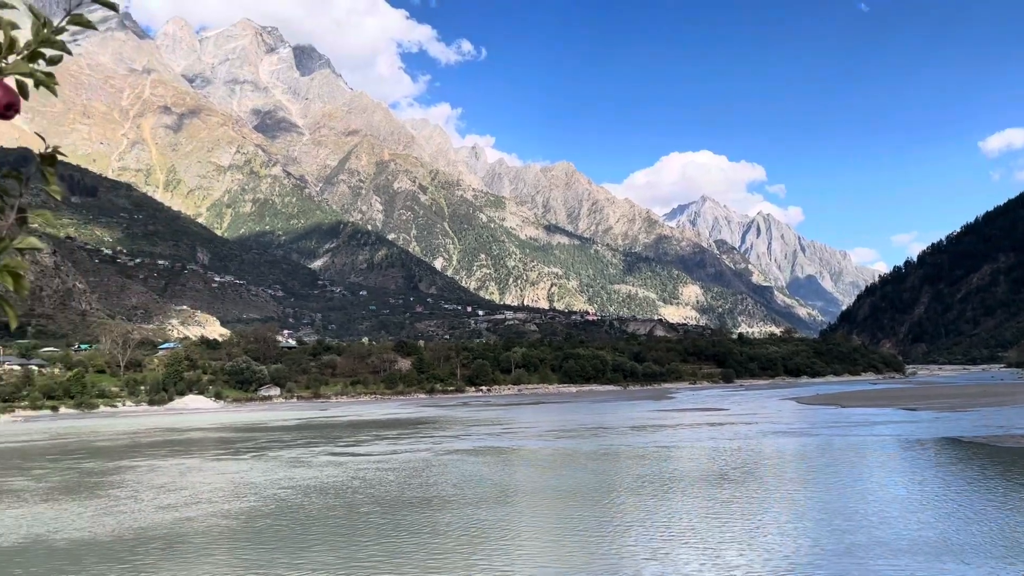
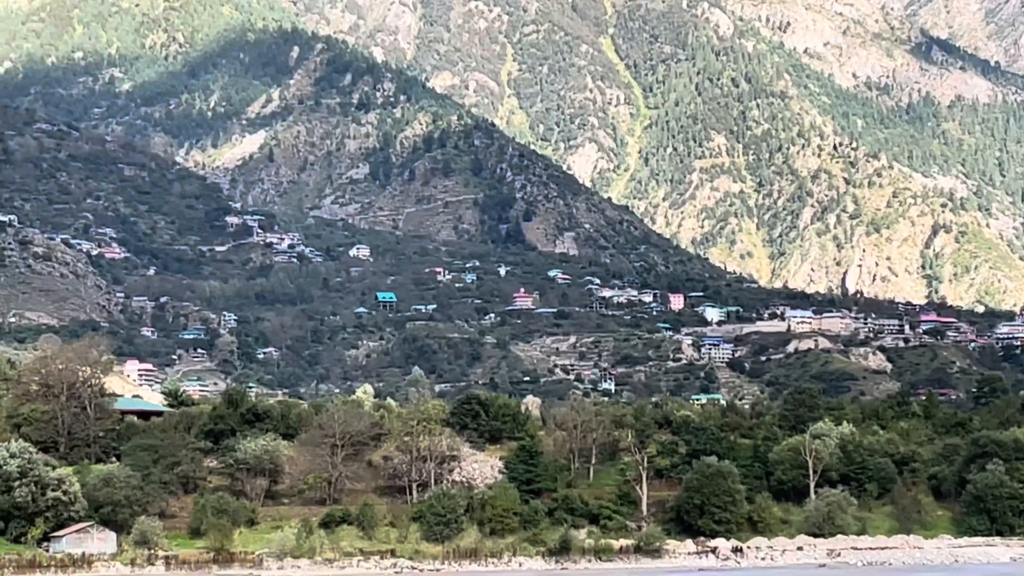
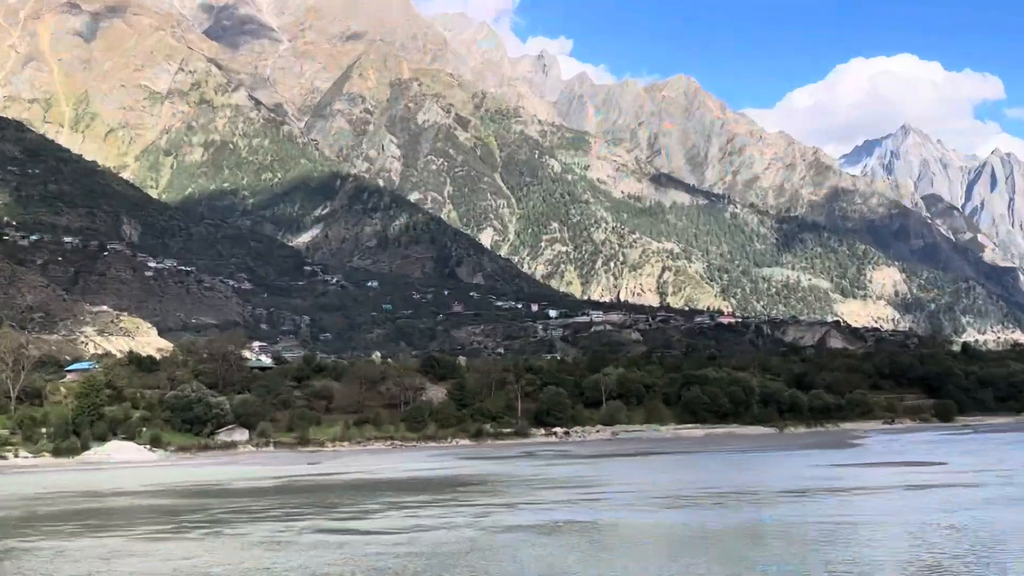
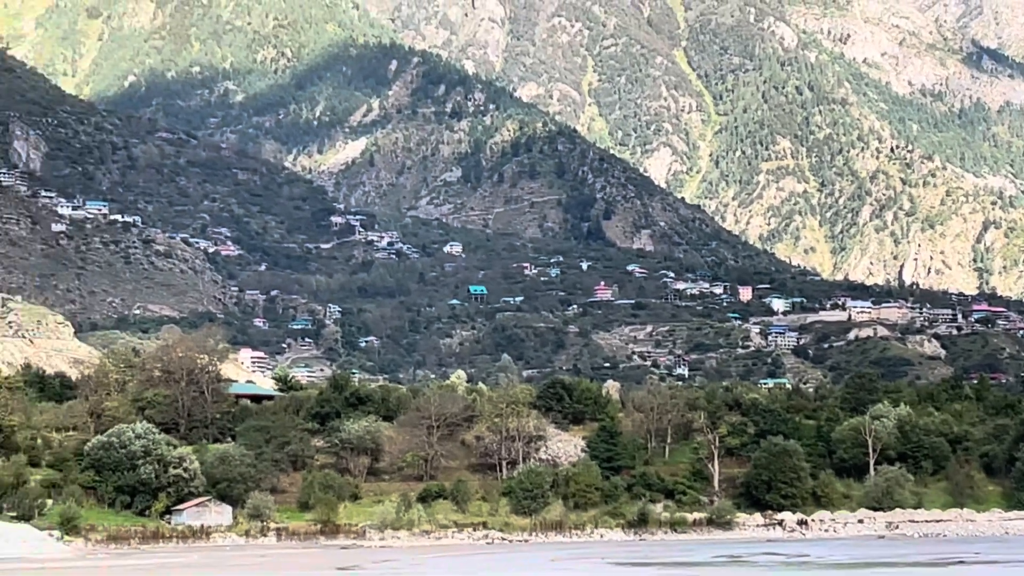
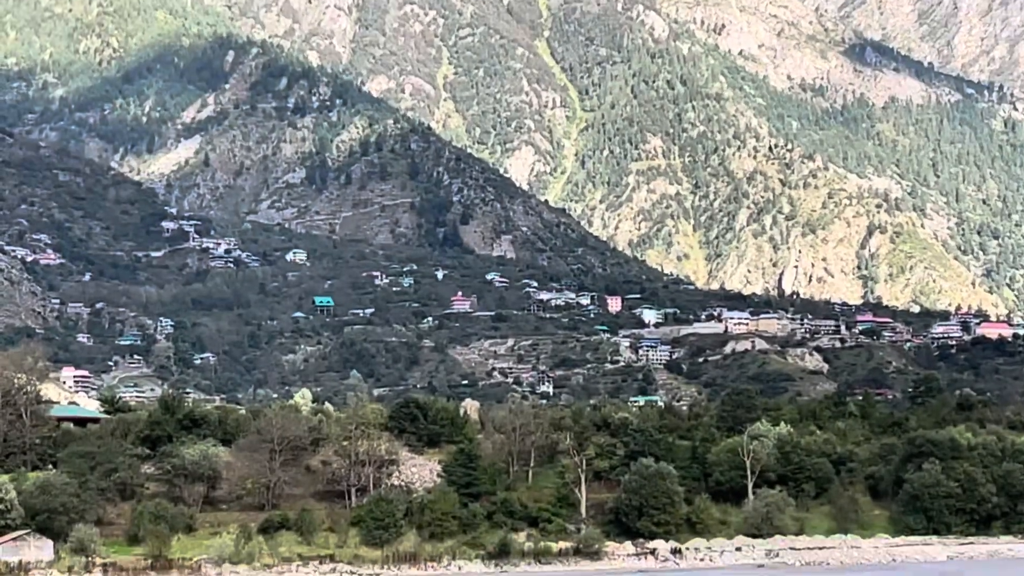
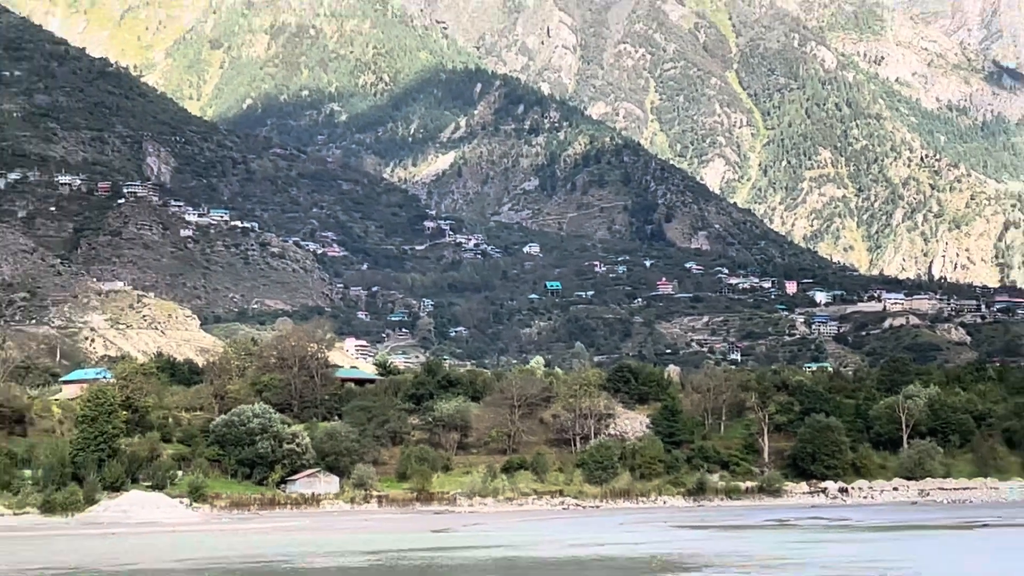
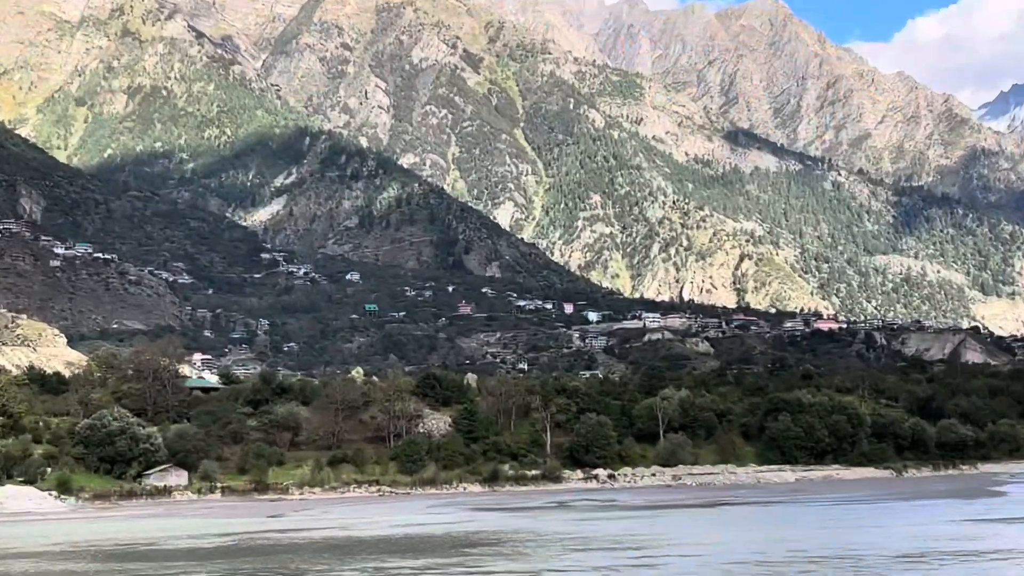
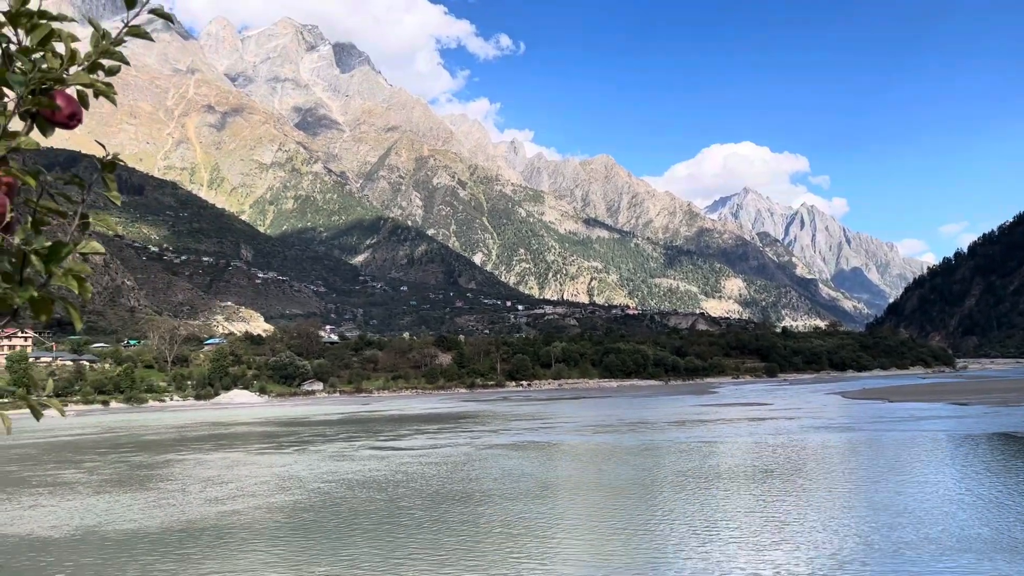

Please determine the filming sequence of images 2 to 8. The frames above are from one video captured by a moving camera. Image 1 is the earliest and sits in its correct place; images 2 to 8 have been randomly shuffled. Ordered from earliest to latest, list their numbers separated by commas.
8, 3, 7, 5, 2, 4, 6
